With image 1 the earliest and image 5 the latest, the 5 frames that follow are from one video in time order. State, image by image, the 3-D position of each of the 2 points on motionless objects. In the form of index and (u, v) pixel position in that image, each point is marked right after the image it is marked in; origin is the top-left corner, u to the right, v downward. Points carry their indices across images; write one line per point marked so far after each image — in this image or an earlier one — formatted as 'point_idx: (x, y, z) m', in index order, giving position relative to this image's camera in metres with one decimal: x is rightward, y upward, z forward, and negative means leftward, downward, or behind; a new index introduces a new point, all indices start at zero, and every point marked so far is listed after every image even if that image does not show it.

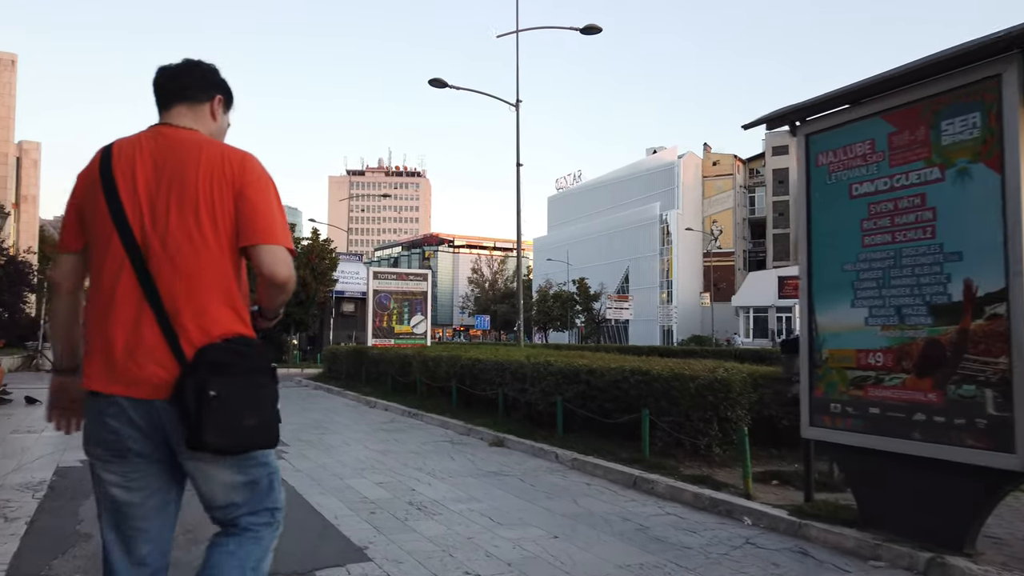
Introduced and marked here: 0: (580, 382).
0: (+0.8, -1.1, +9.2) m
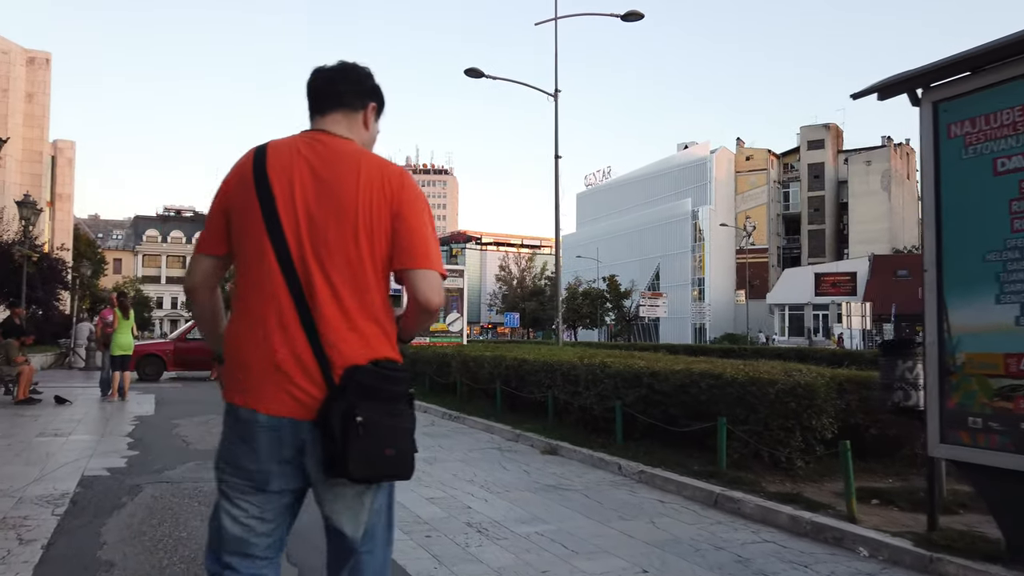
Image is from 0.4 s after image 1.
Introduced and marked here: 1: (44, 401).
0: (+1.5, -1.1, +8.5) m
1: (-8.6, -2.1, +13.9) m
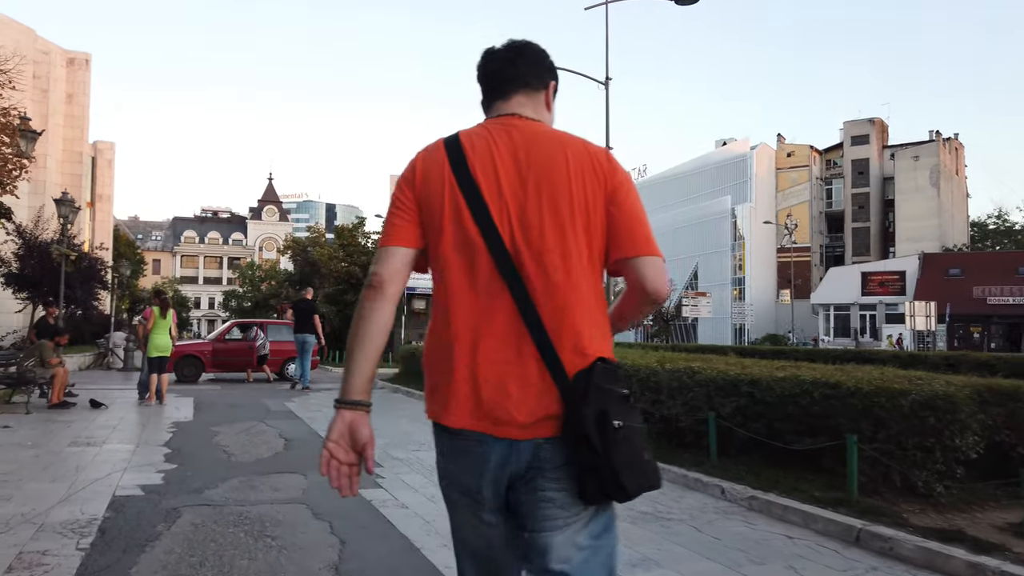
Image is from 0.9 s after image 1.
0: (+2.2, -1.0, +7.4) m
1: (-7.6, -2.1, +13.3) m
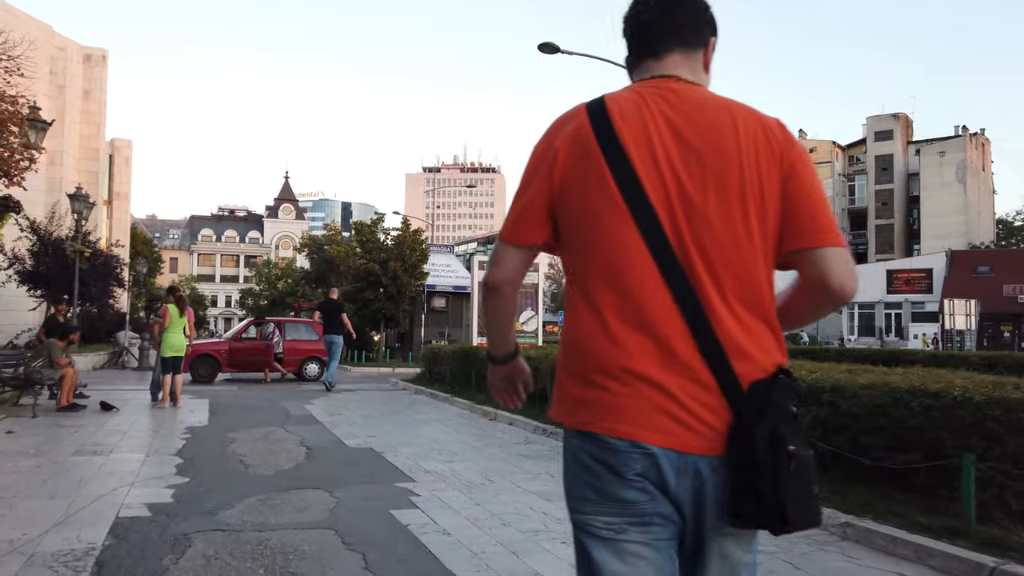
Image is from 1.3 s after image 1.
0: (+2.7, -1.0, +6.6) m
1: (-7.1, -2.0, +12.7) m
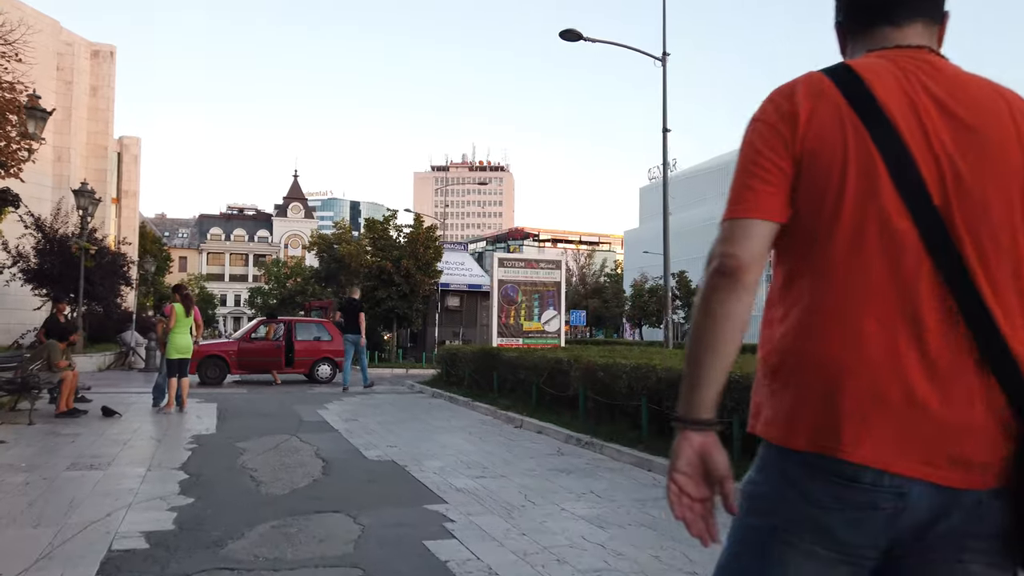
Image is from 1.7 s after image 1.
0: (+3.0, -1.0, +5.7) m
1: (-6.7, -2.0, +11.9) m
